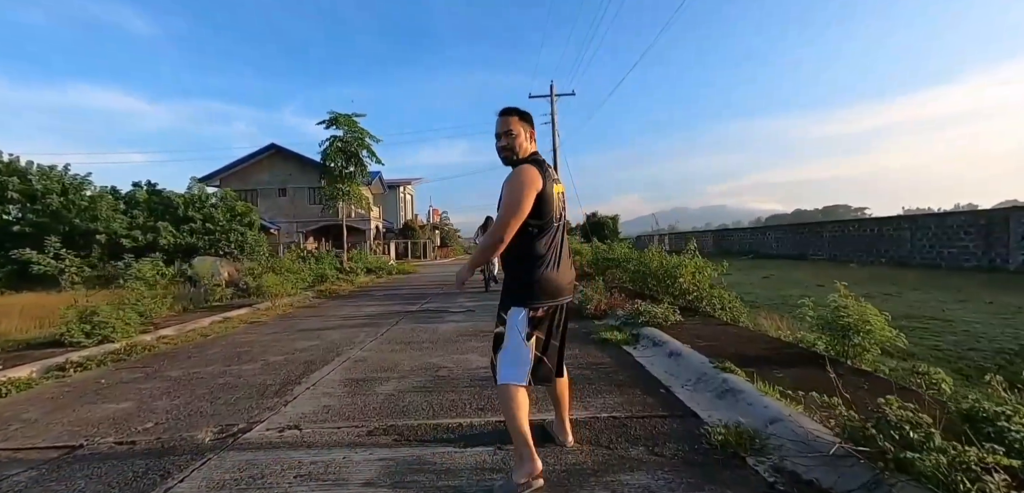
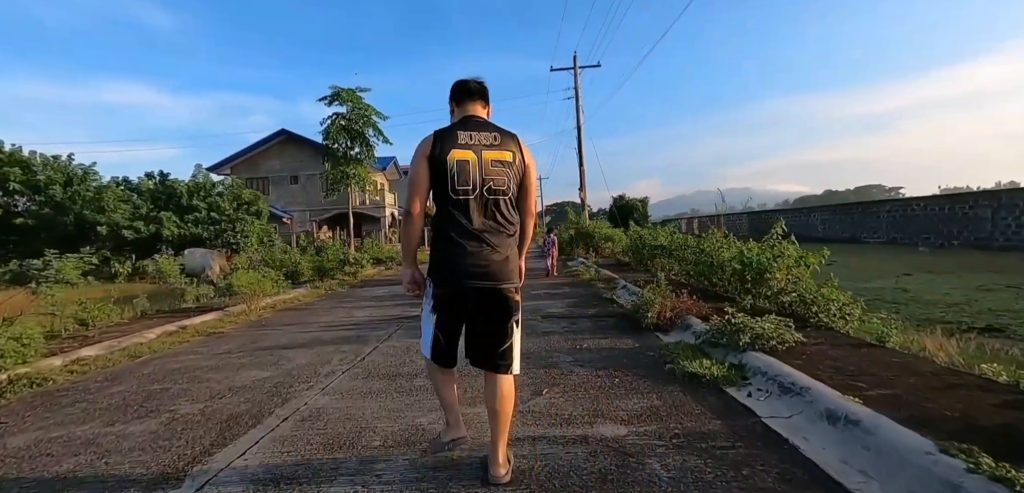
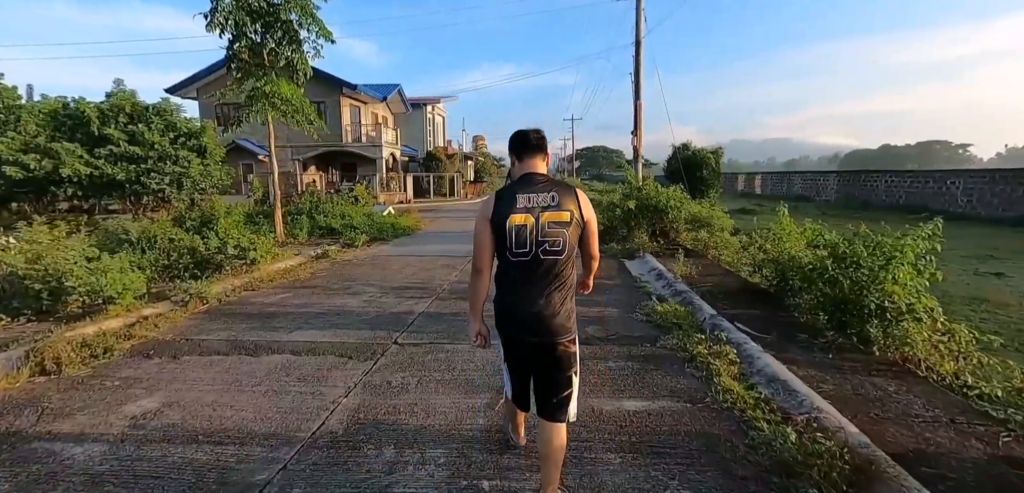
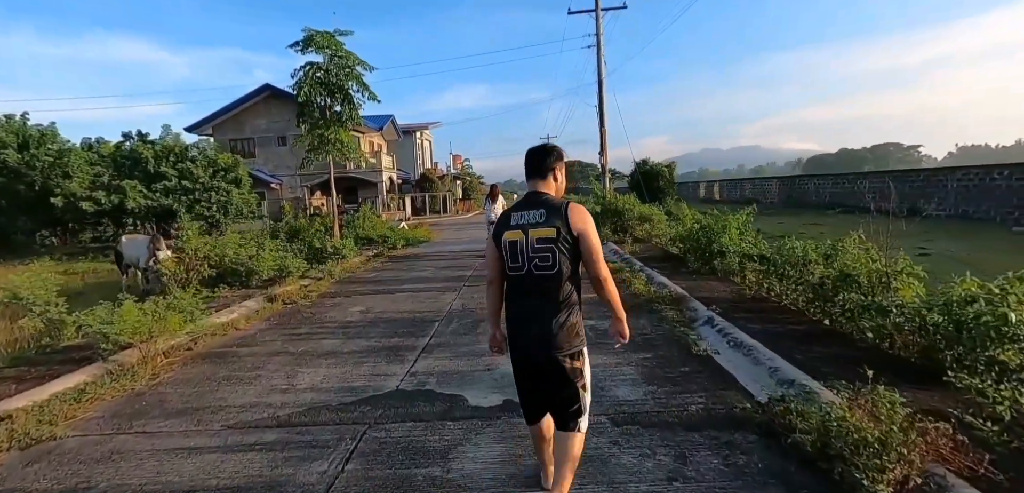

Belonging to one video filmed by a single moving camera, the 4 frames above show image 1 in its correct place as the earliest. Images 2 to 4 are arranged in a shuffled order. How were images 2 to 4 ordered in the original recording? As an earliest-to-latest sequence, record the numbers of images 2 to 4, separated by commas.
2, 4, 3
